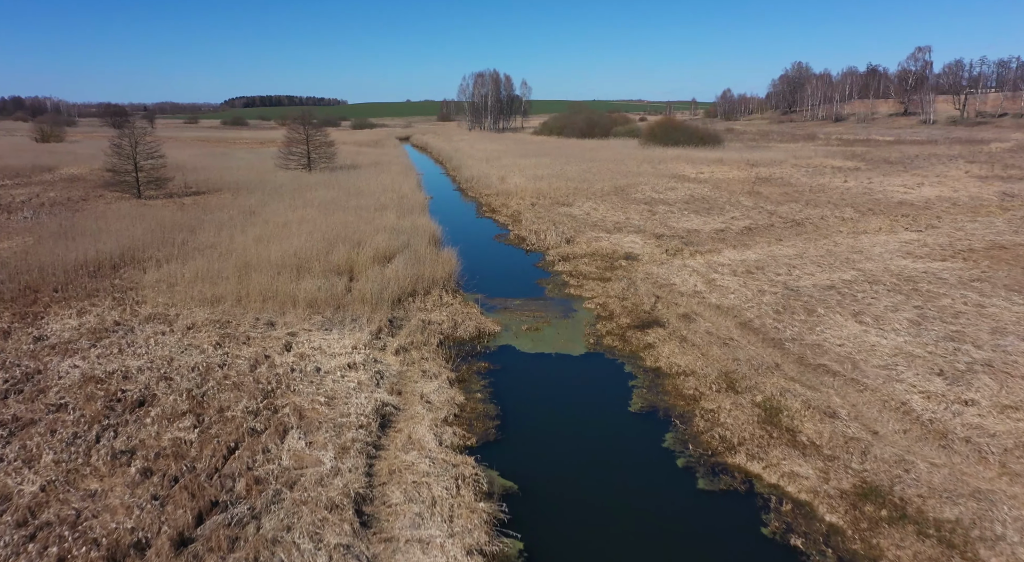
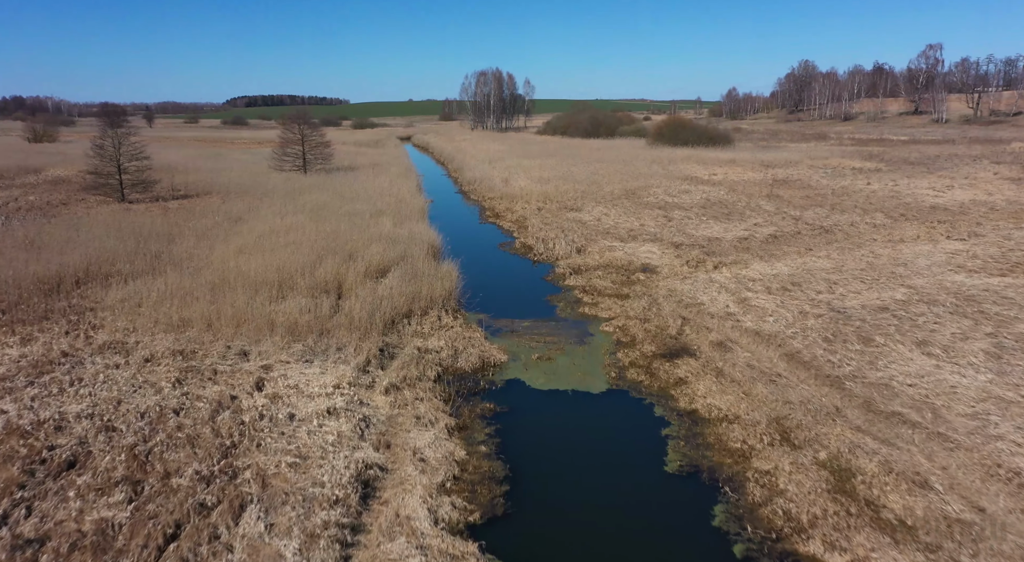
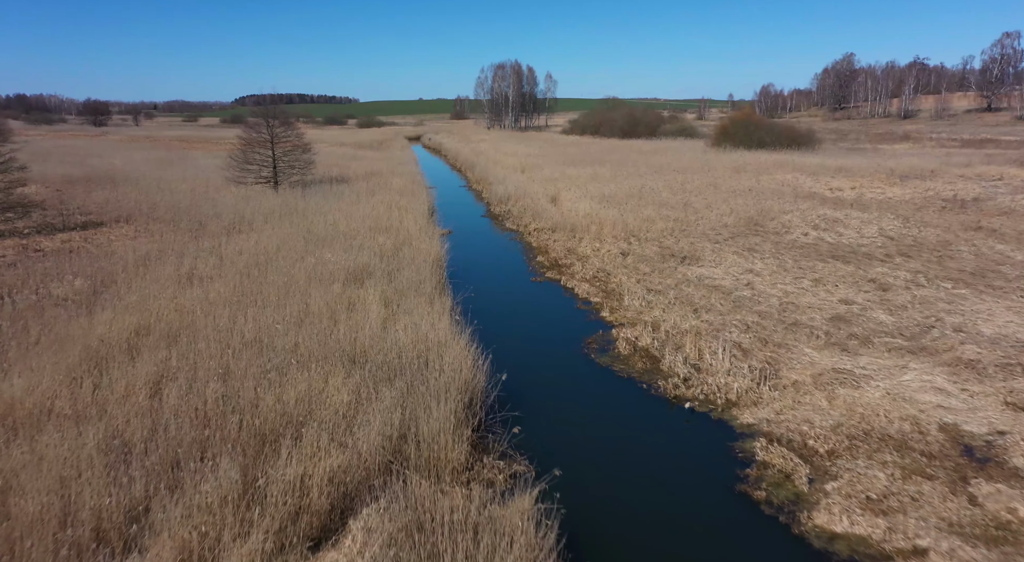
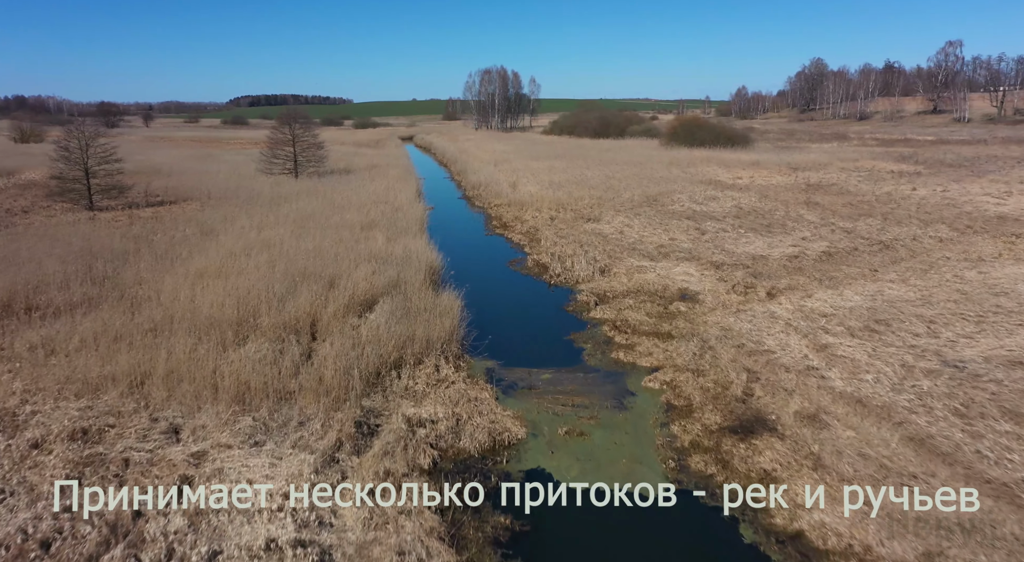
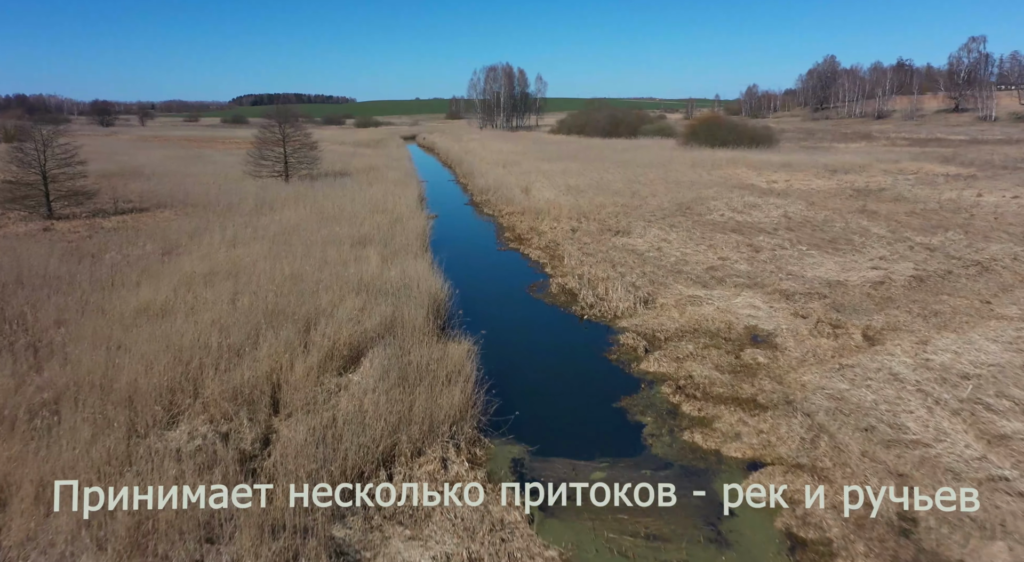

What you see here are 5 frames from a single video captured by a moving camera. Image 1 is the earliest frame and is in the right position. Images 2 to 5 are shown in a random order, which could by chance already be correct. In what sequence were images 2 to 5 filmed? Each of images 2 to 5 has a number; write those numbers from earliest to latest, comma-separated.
2, 4, 5, 3
